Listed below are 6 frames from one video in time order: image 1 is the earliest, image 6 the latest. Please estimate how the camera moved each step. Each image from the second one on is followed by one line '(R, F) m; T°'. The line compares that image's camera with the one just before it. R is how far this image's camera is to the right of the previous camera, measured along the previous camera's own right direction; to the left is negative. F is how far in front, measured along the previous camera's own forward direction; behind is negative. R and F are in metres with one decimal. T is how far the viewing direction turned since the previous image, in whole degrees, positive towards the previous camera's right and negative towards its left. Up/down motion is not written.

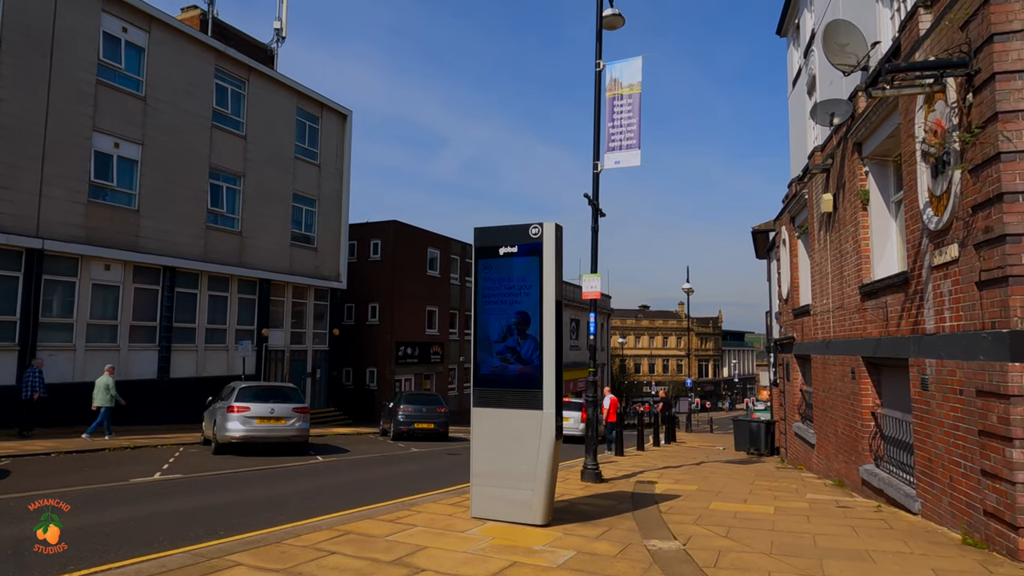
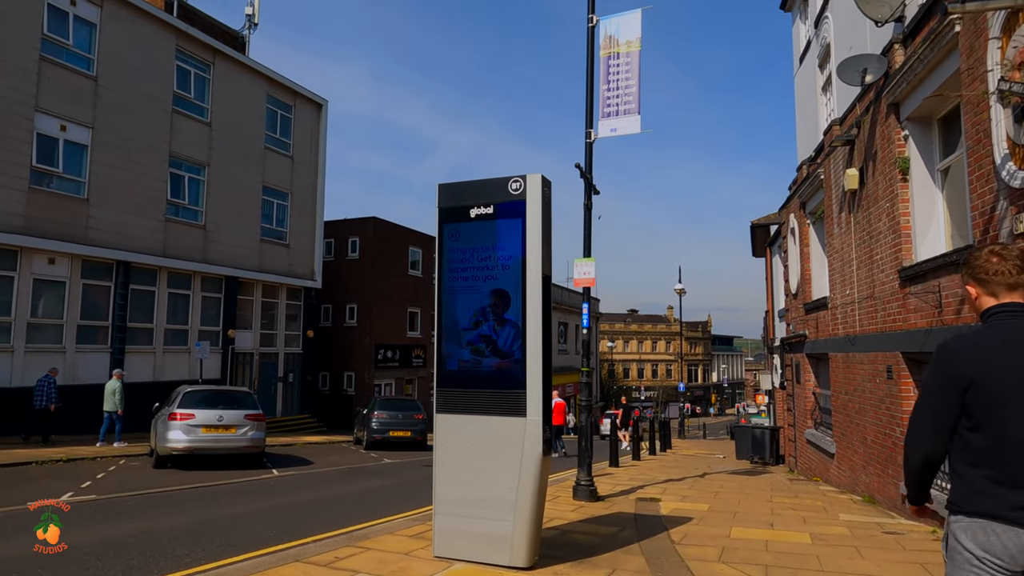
(+0.1, +1.5) m; +1°
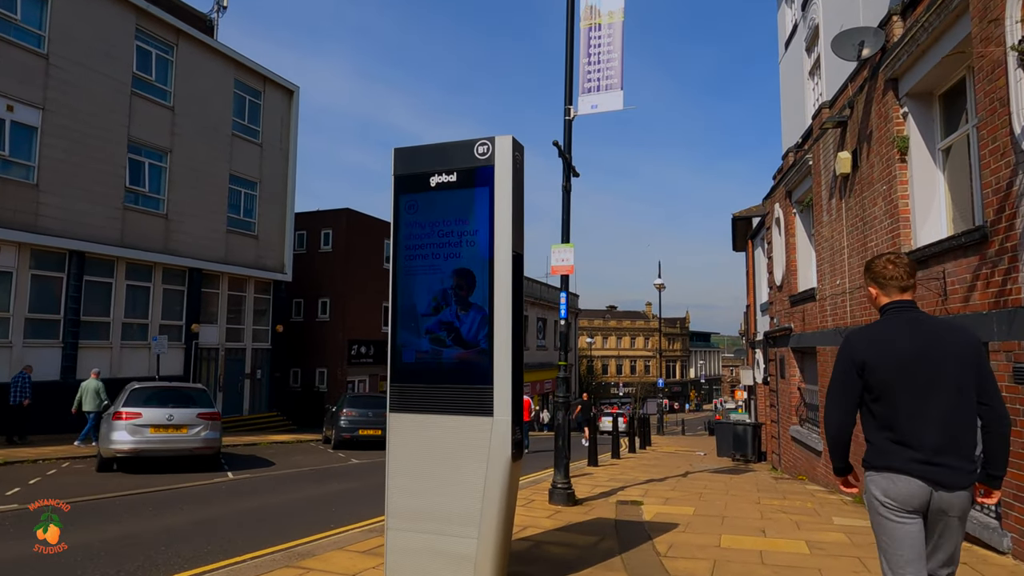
(+0.1, +0.7) m; +2°
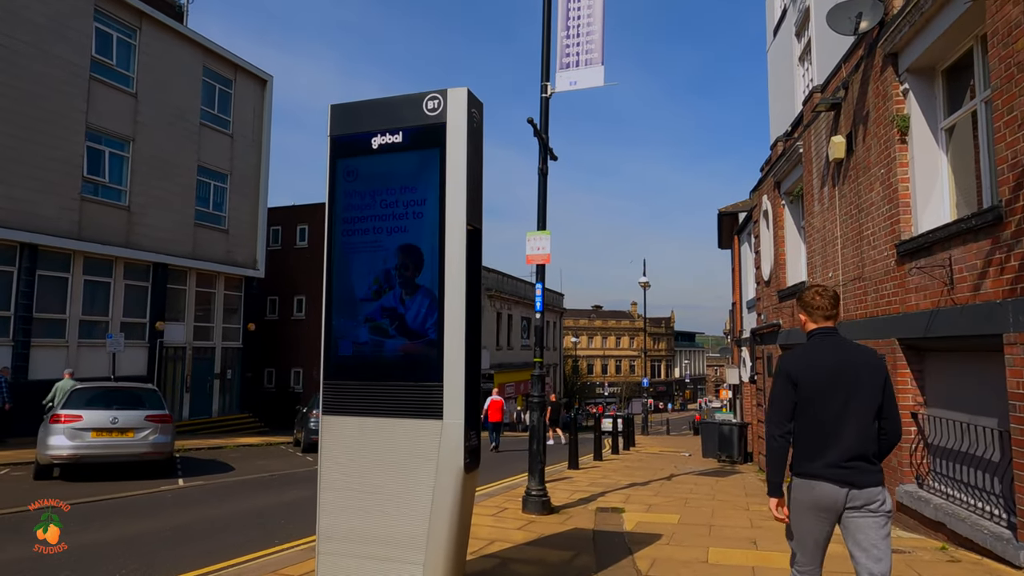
(+0.2, +0.7) m; +1°
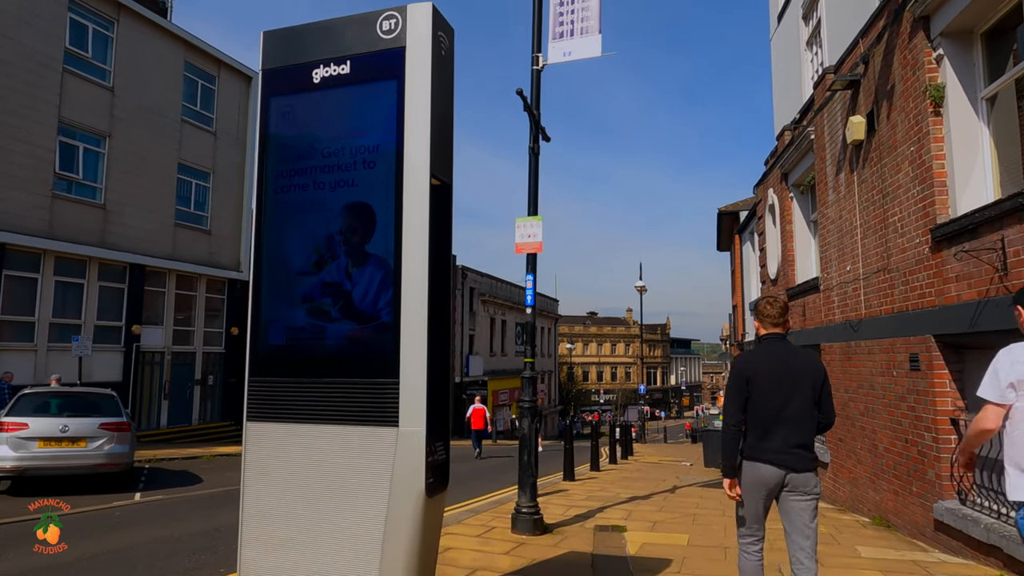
(+0.1, +0.8) m; 0°
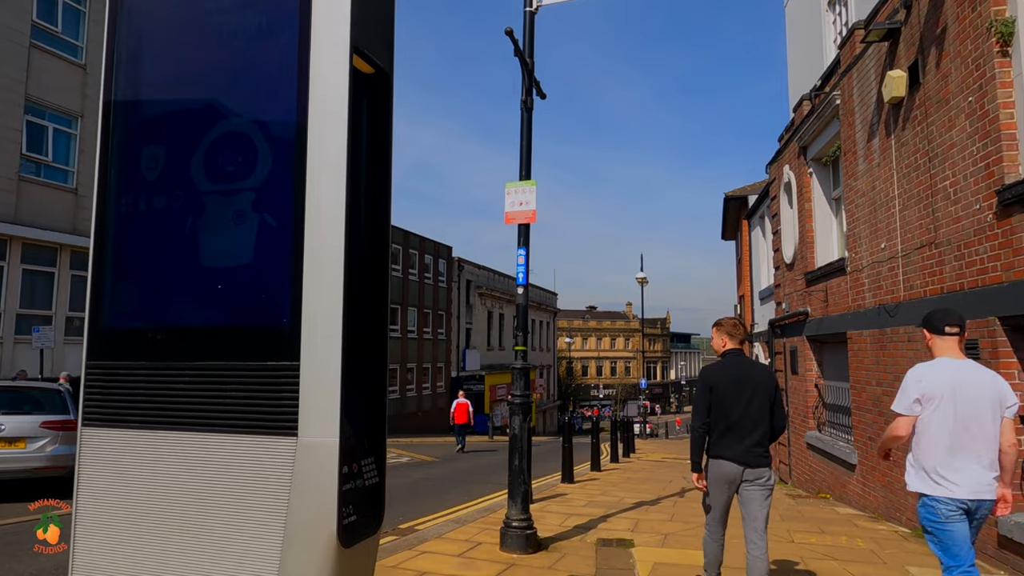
(+0.1, +1.0) m; 0°
